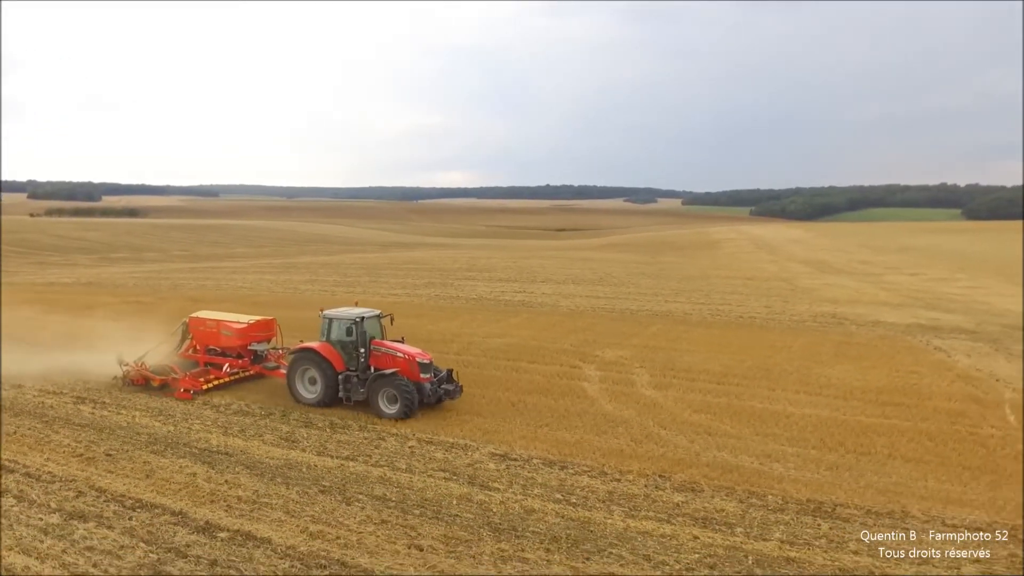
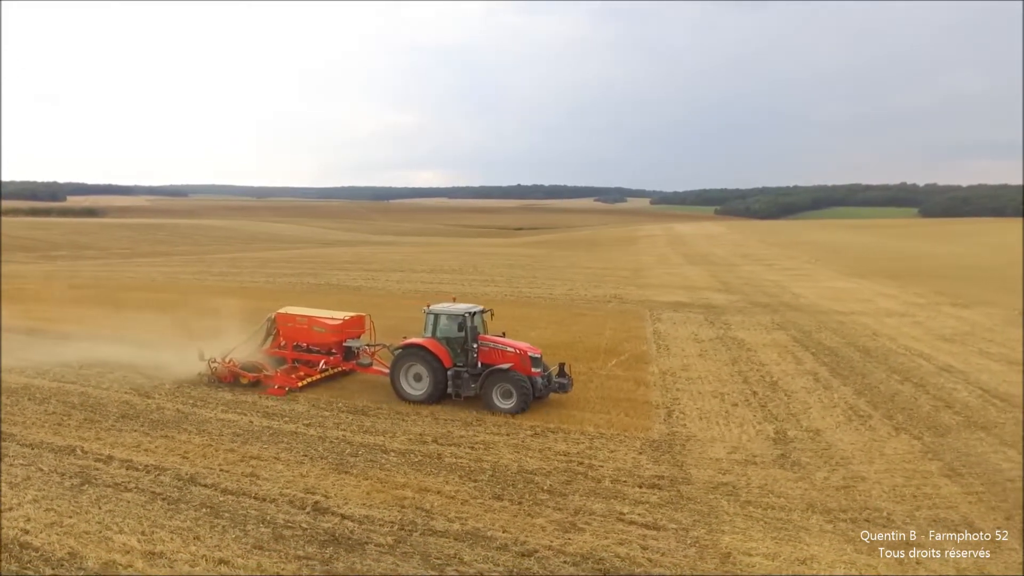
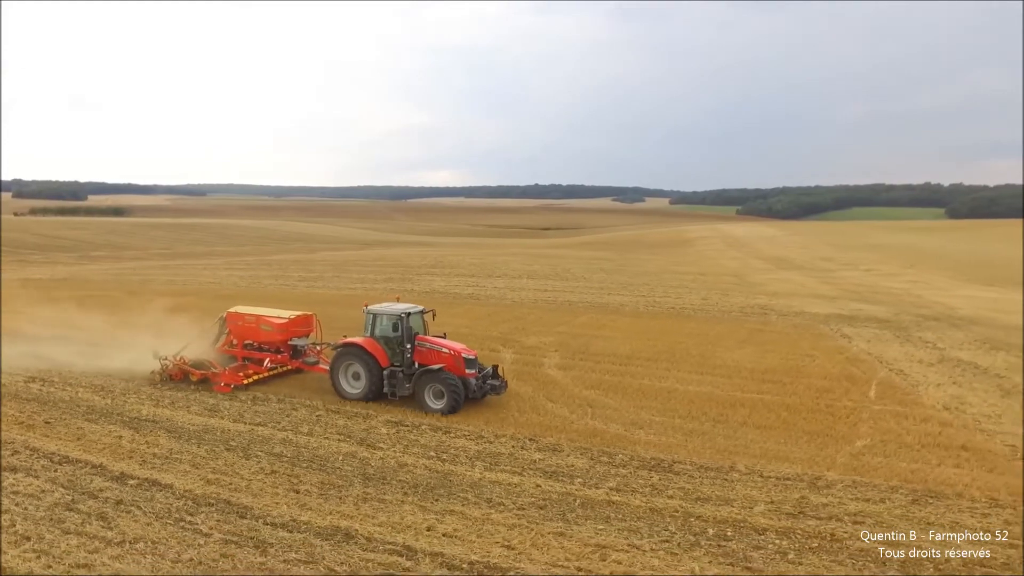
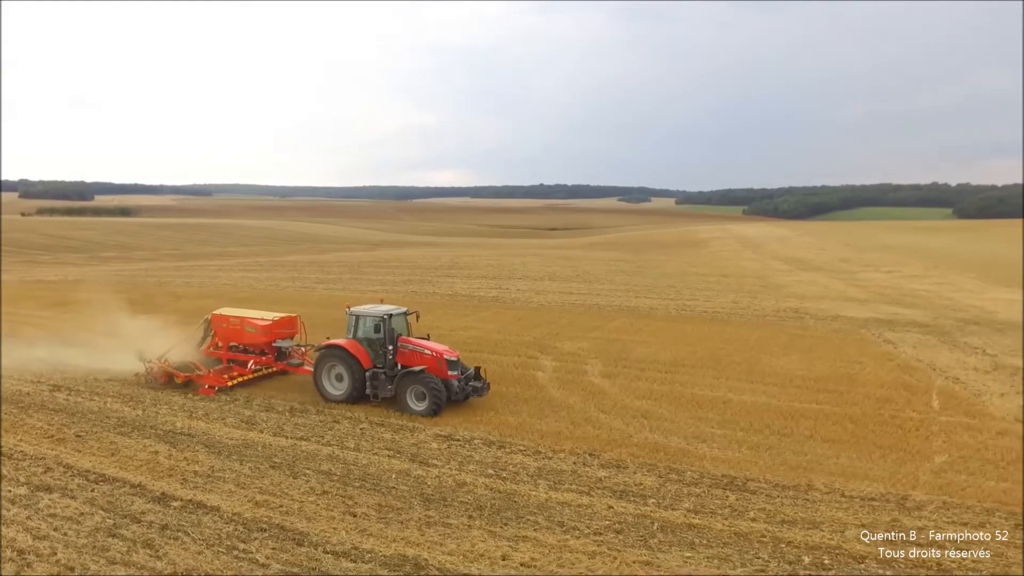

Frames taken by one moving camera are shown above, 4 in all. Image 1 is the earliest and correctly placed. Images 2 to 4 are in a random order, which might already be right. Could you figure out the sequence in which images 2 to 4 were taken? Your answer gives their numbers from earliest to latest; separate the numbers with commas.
4, 3, 2
